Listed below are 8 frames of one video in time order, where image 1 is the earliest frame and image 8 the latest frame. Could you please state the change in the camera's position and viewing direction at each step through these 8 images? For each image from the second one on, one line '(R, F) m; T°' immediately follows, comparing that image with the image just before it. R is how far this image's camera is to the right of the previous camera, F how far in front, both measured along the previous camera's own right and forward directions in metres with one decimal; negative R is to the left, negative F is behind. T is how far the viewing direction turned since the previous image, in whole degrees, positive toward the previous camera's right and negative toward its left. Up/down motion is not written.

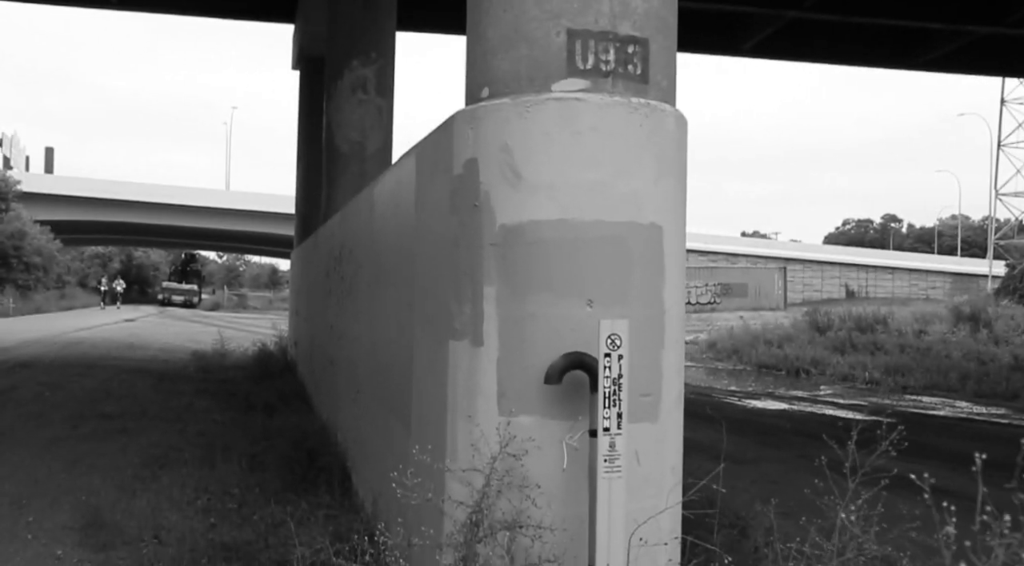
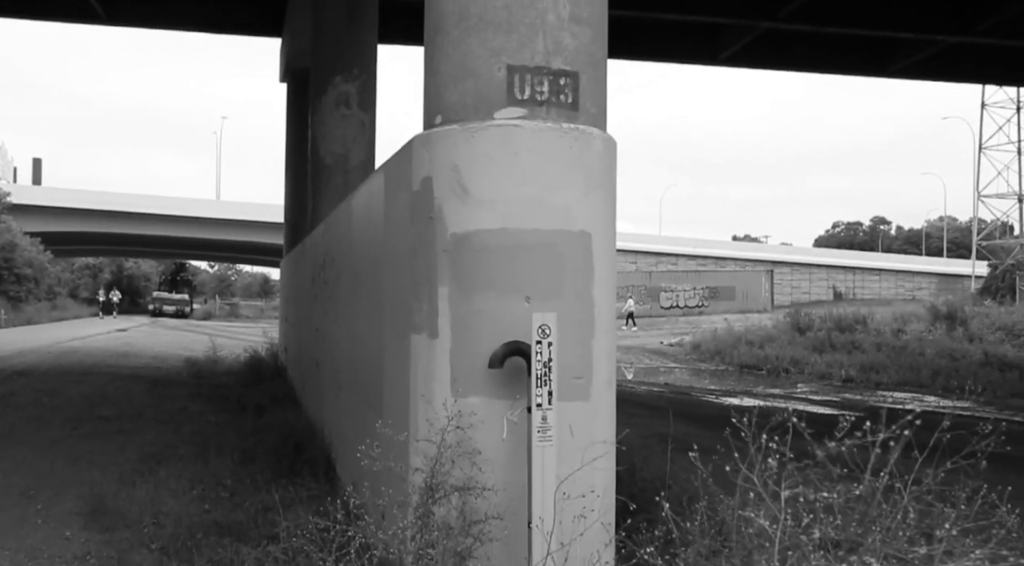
(+0.2, -0.7) m; 0°
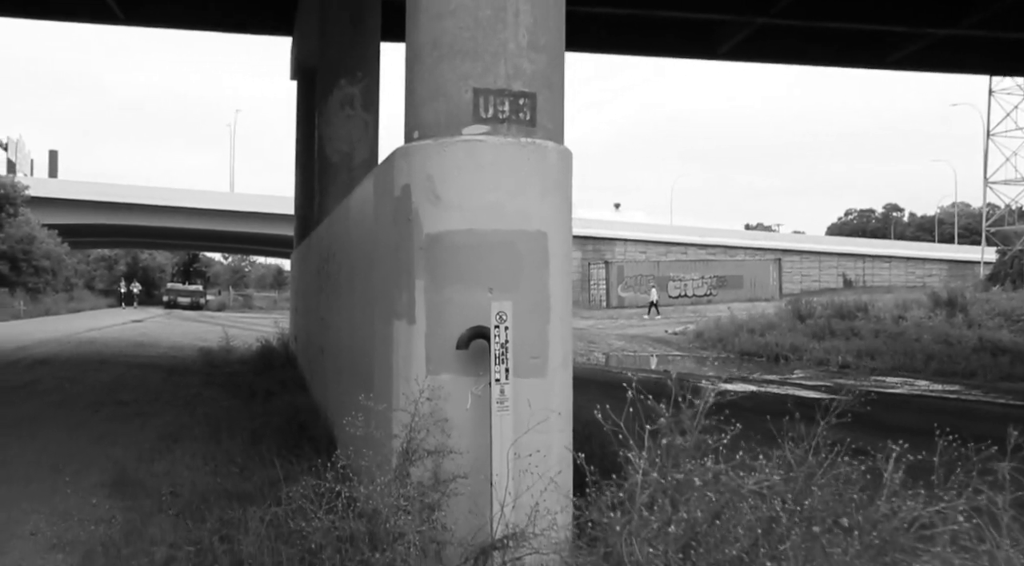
(+0.3, -0.7) m; -1°
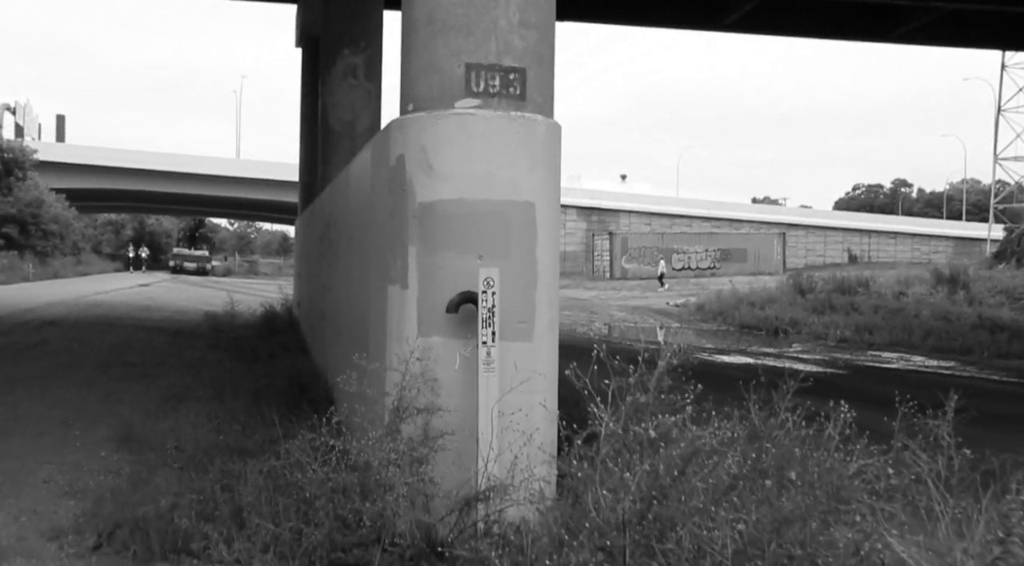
(+0.1, -0.3) m; 0°
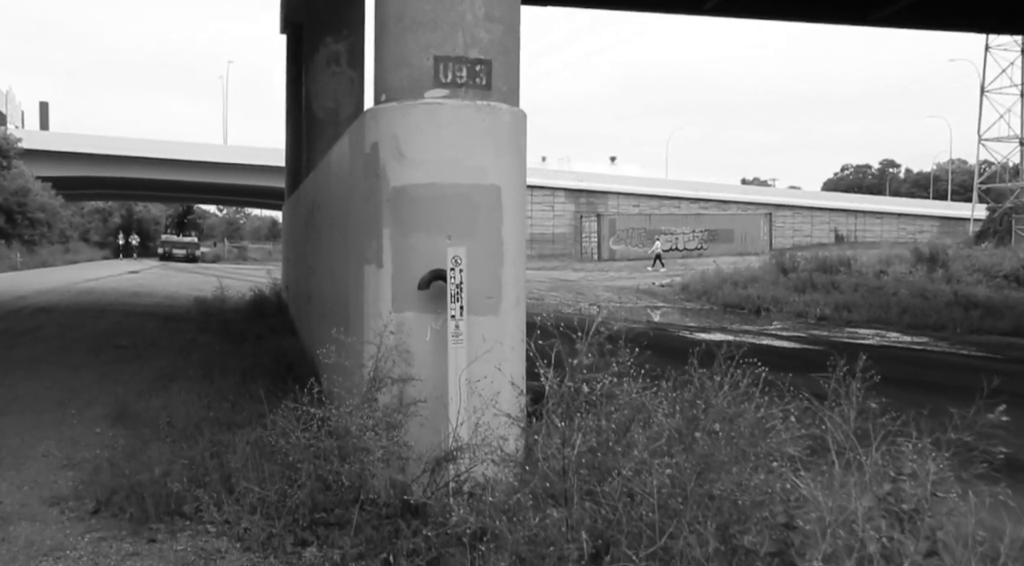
(+0.2, -0.4) m; +1°
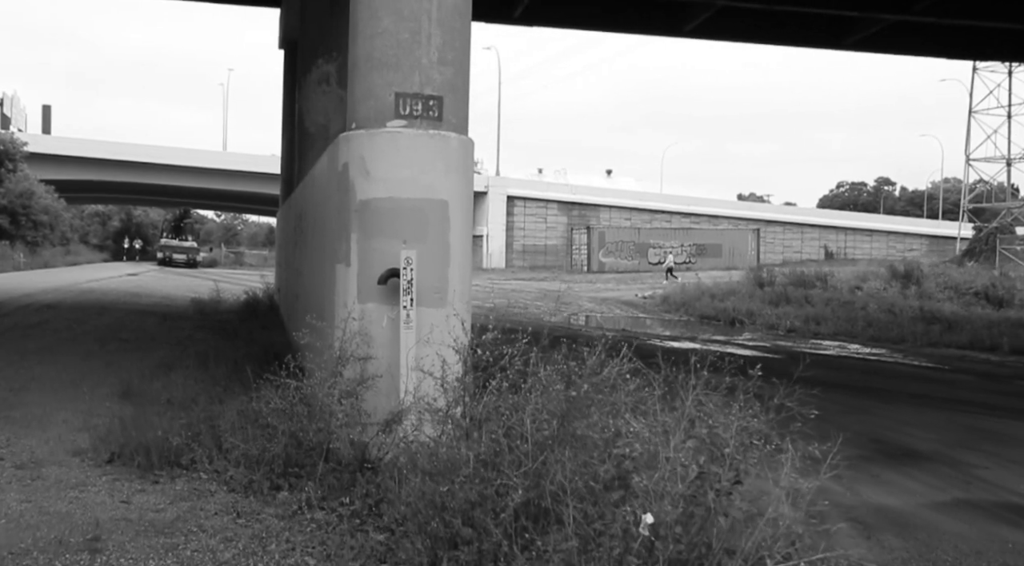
(+0.4, -1.3) m; 0°
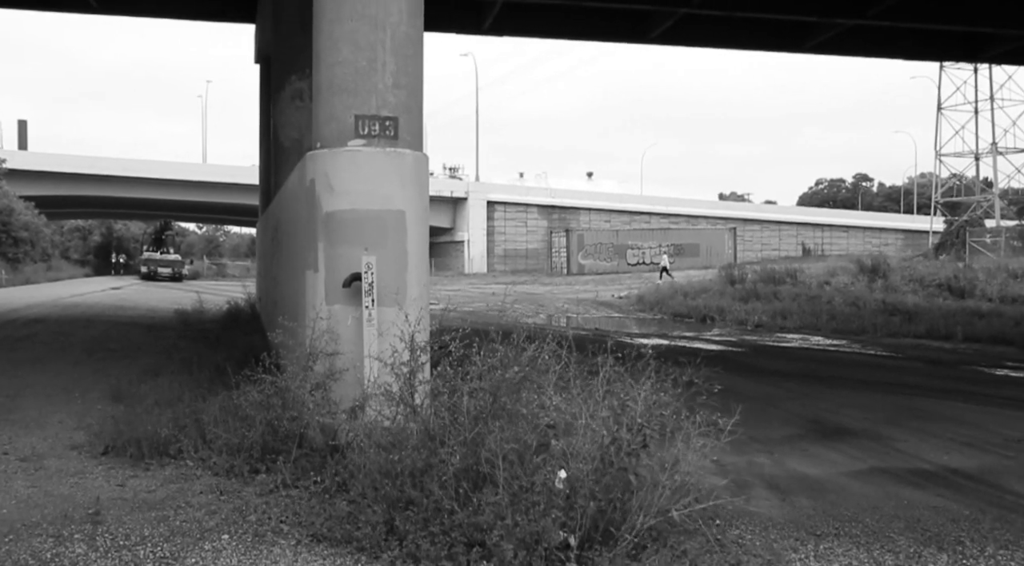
(+0.3, -0.8) m; +1°
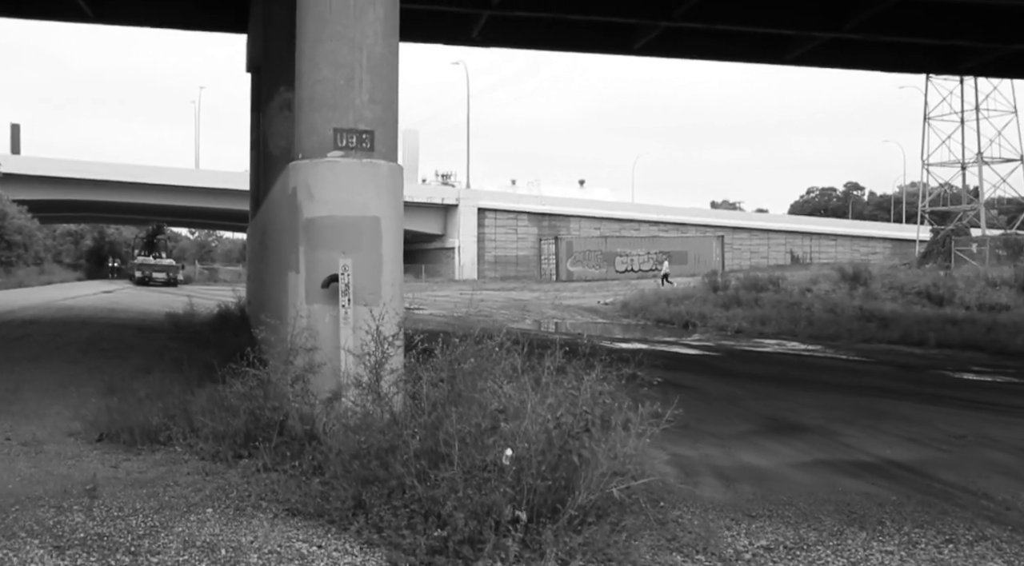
(+0.3, -0.6) m; 0°
